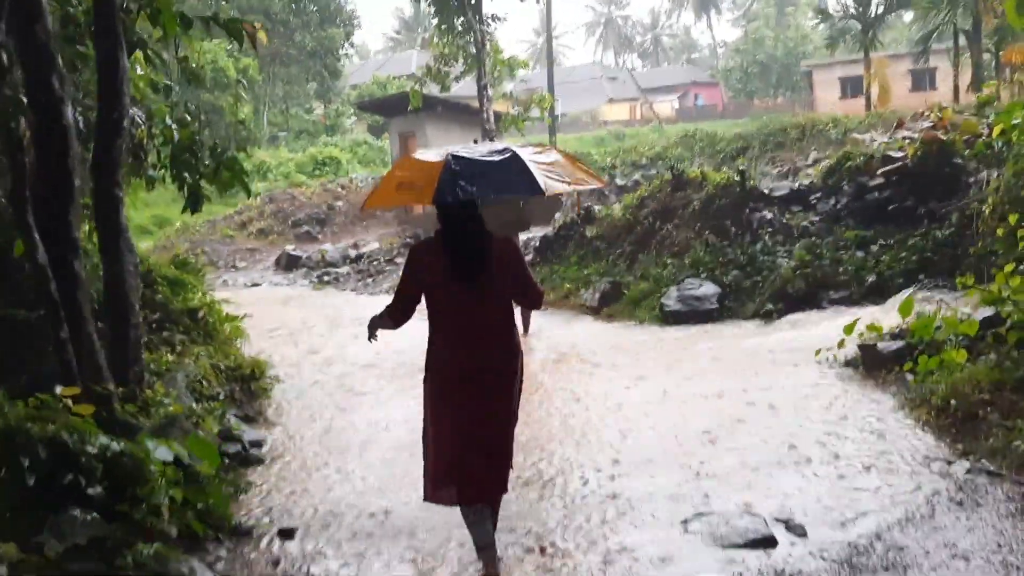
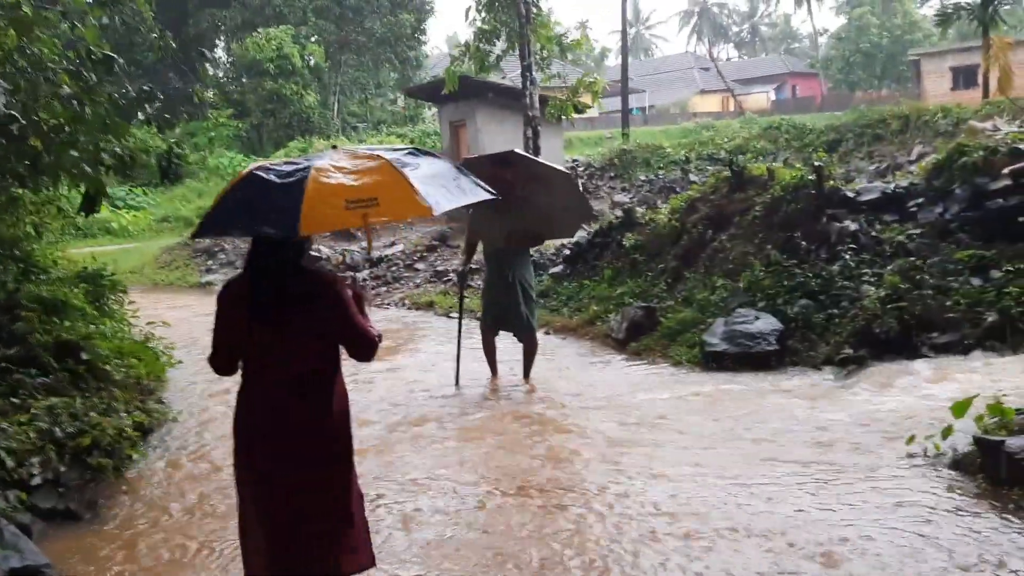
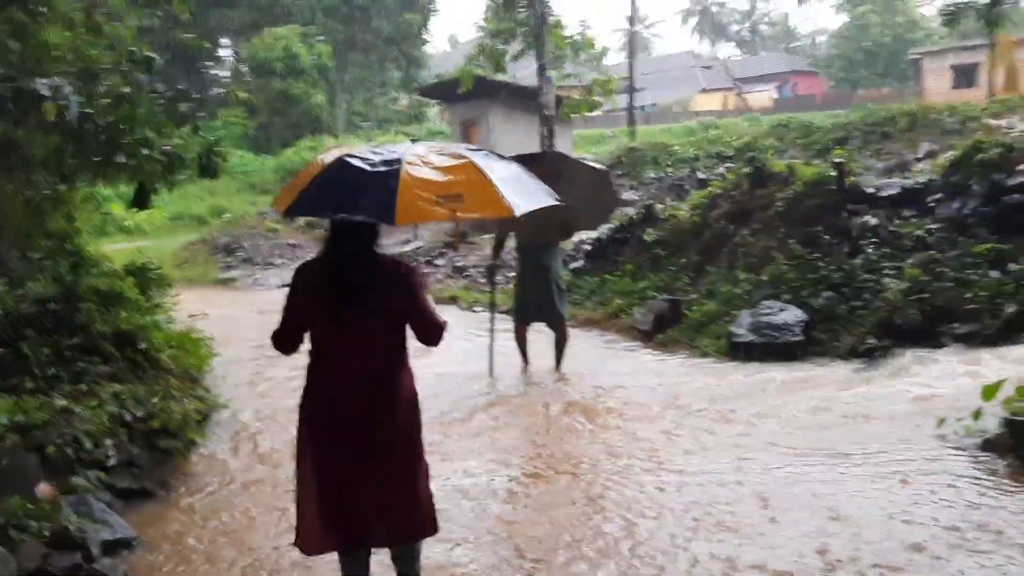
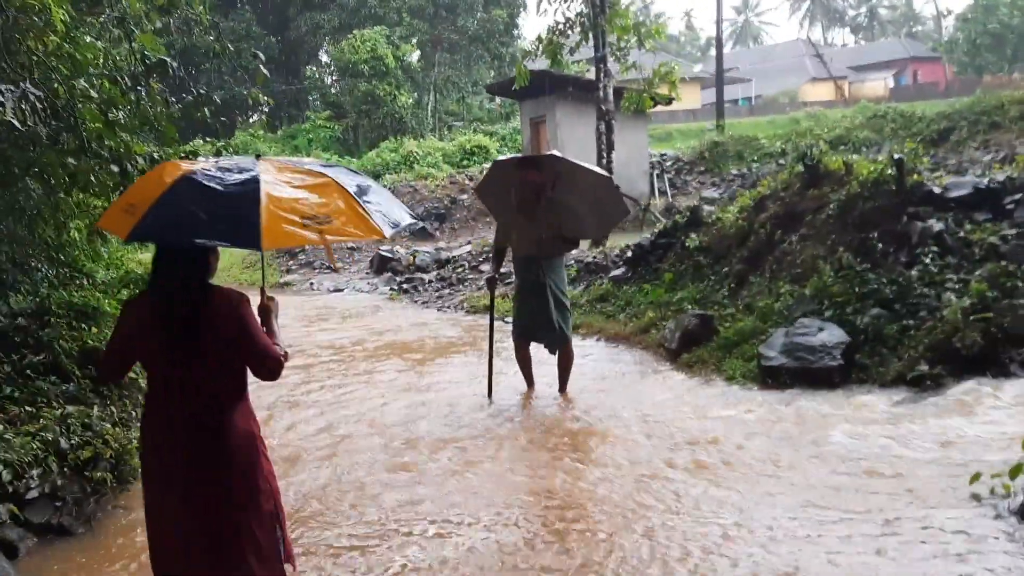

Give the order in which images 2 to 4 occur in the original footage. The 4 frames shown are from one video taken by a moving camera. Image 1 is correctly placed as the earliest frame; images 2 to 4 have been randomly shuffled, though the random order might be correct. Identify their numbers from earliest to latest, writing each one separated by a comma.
3, 2, 4
